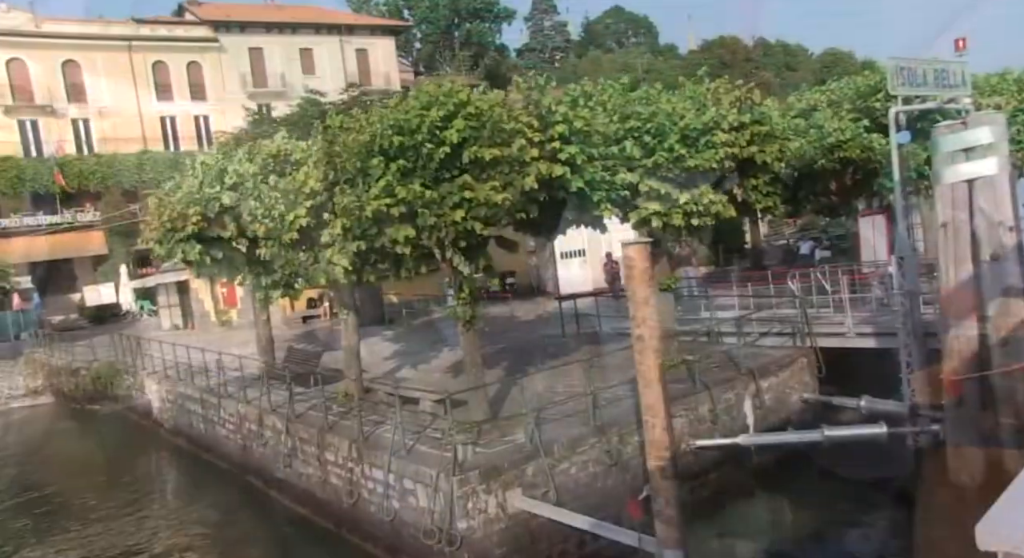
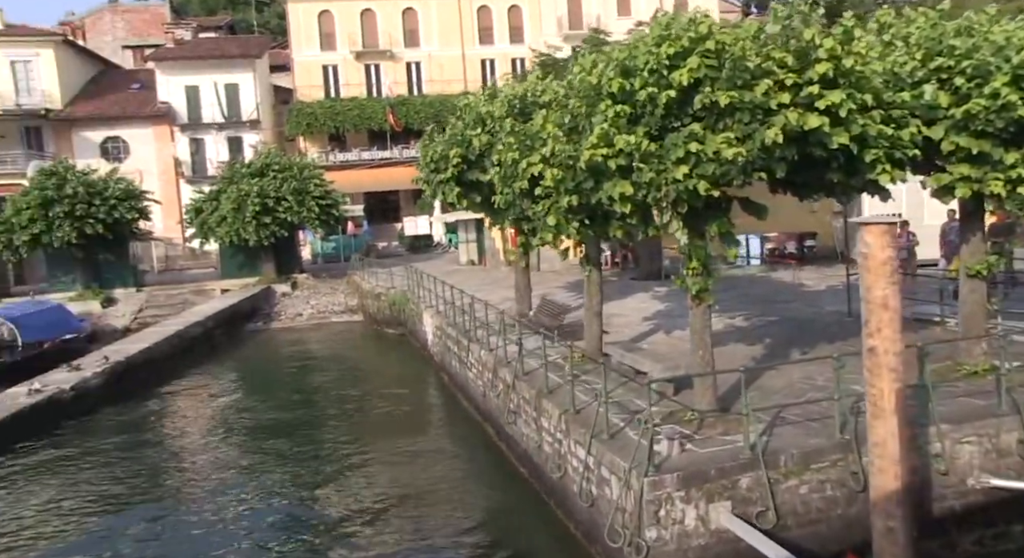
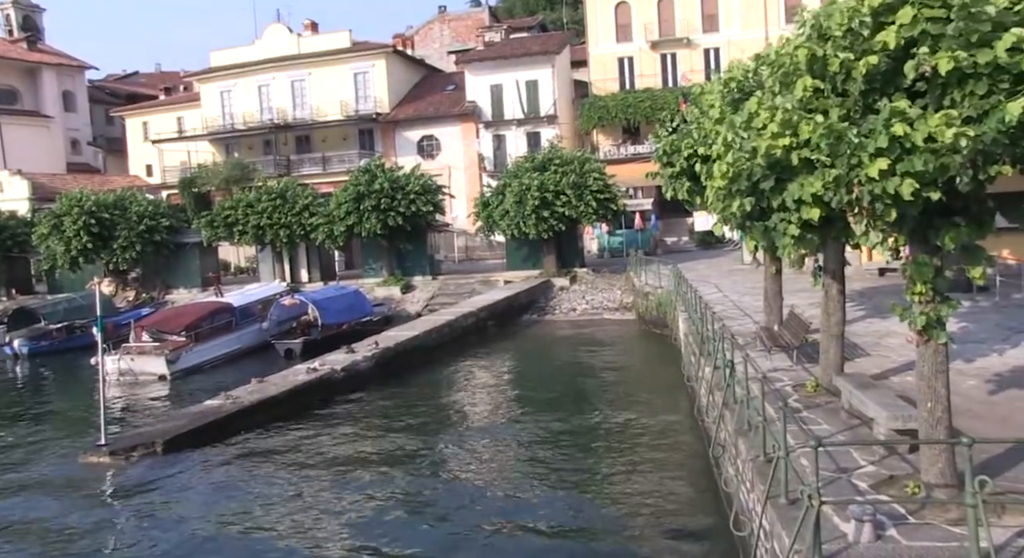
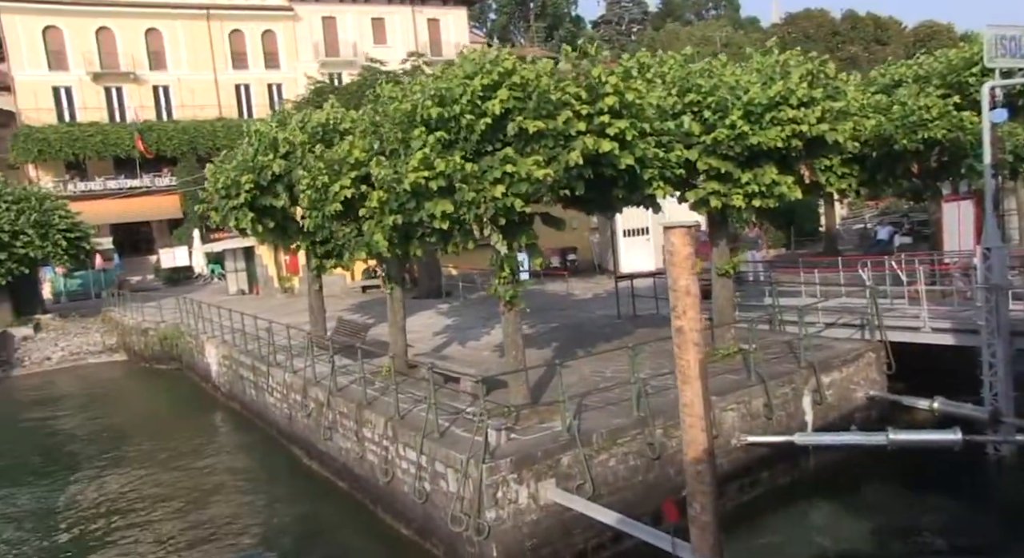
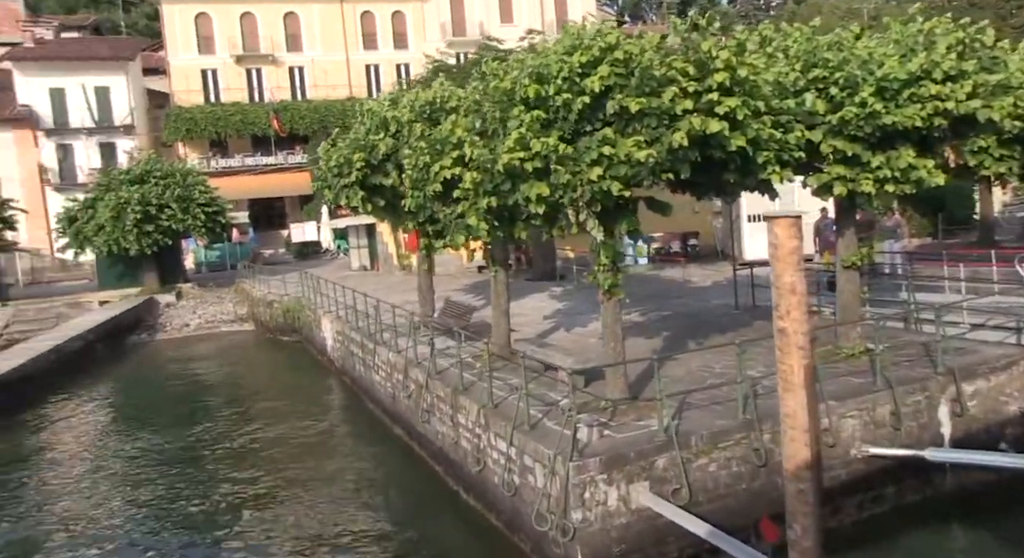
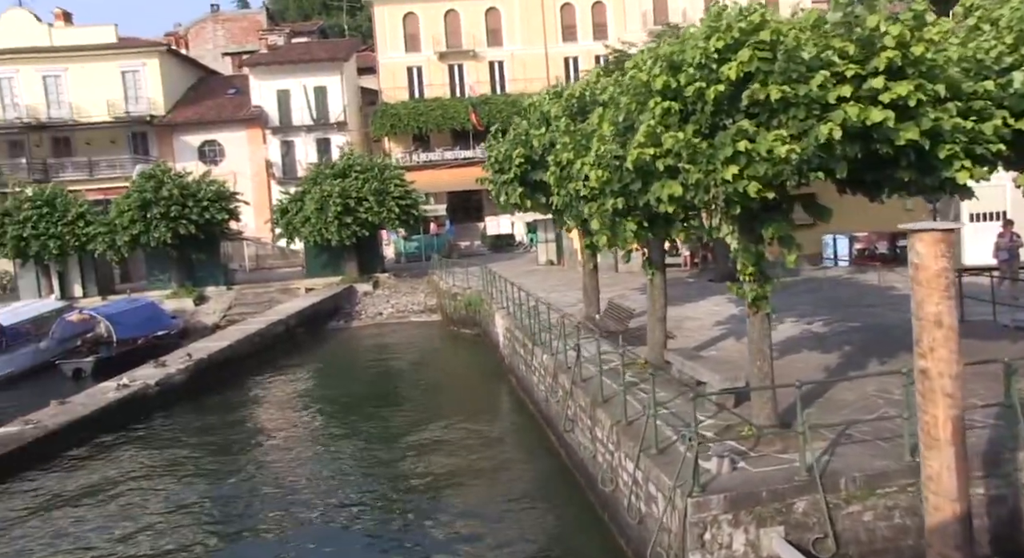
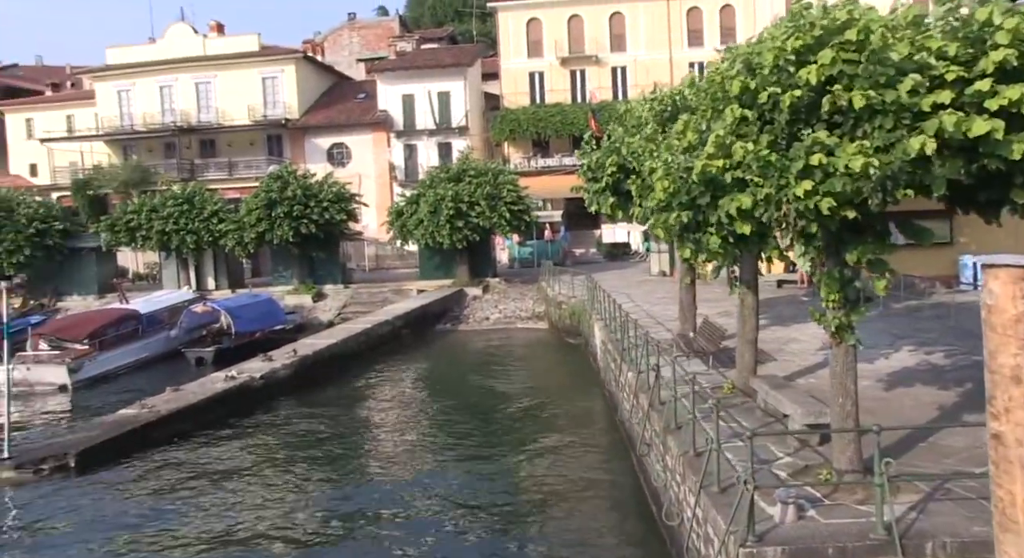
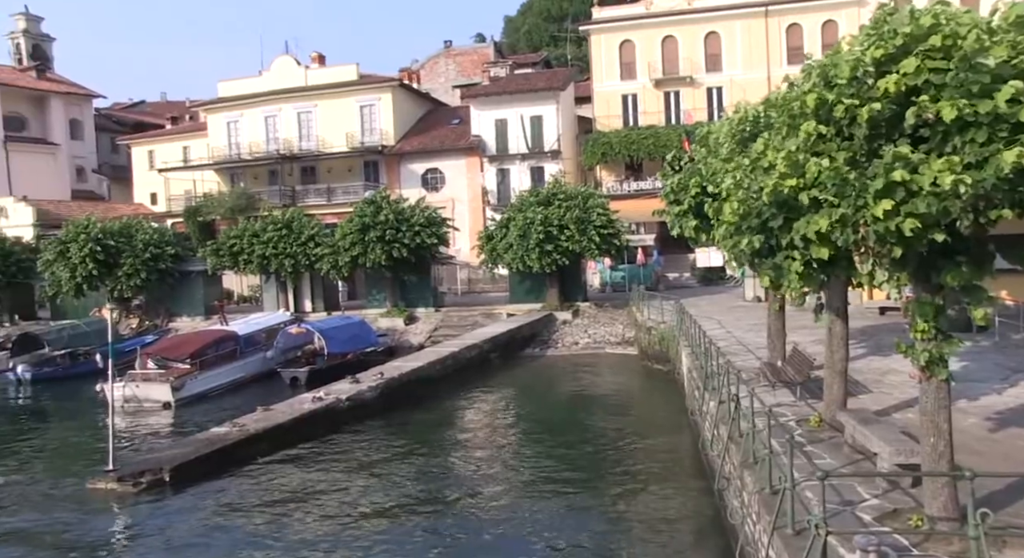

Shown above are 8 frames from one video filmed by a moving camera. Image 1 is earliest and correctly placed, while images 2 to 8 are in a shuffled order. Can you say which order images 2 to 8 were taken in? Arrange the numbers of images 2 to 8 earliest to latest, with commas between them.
4, 5, 2, 6, 7, 8, 3
